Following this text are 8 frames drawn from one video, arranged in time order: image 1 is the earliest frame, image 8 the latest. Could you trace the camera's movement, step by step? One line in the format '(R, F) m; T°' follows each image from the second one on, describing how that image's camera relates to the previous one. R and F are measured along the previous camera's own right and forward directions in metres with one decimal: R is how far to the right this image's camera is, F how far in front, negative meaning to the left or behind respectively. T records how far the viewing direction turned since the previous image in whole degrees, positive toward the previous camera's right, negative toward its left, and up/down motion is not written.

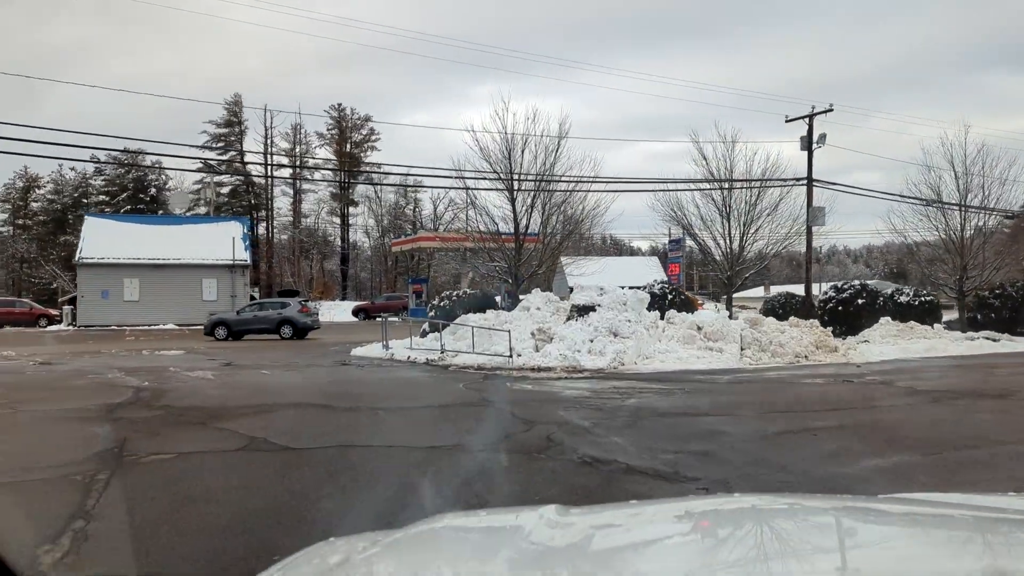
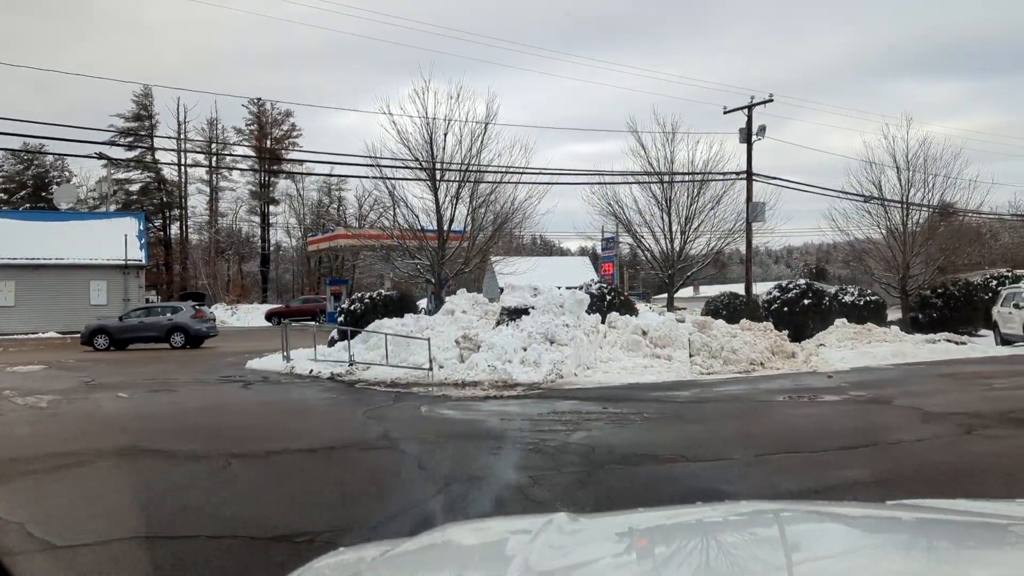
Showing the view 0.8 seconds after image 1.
(+0.2, +2.3) m; +5°
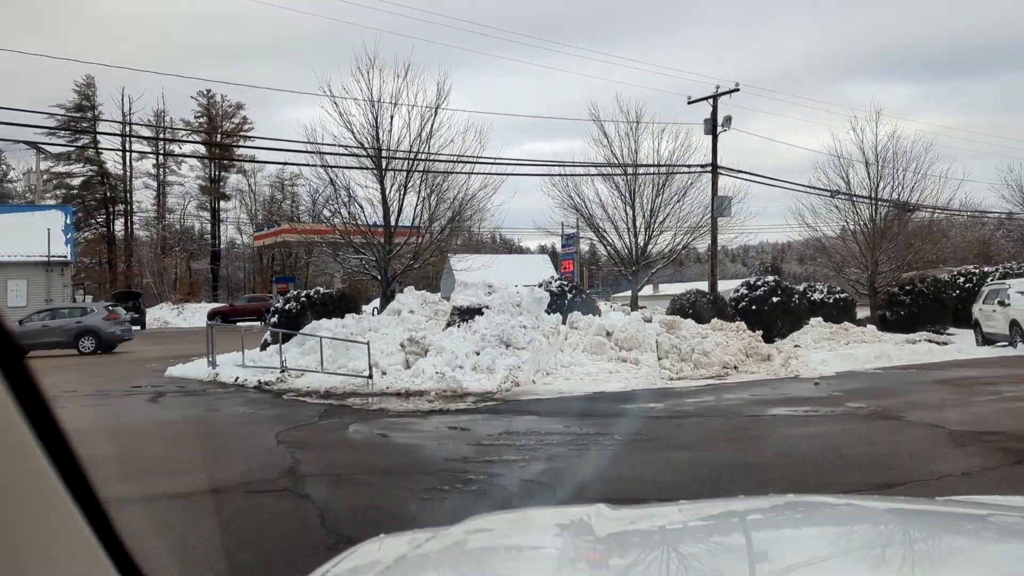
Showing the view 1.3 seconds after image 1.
(+0.1, +1.5) m; +3°
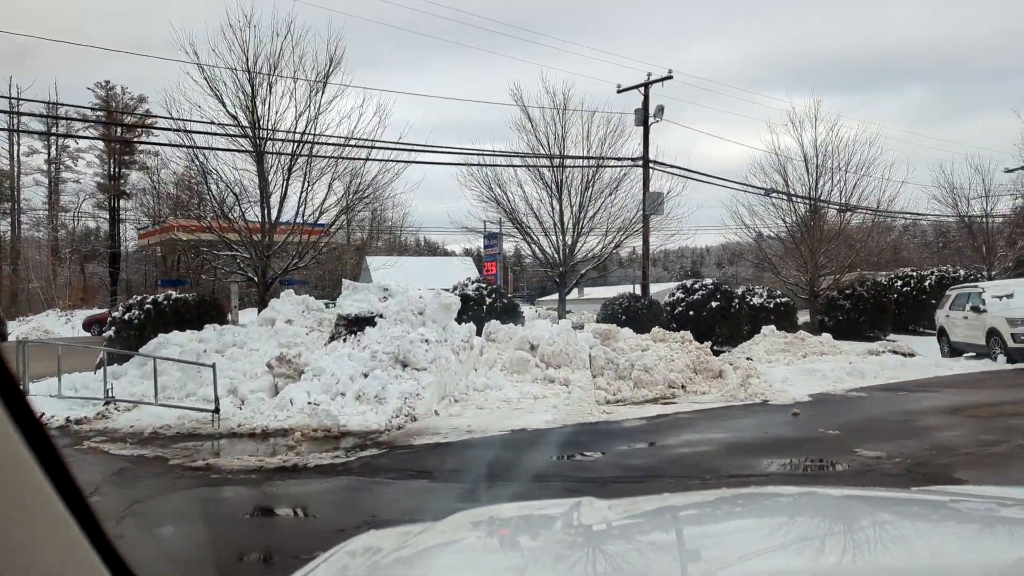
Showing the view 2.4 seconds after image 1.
(+0.4, +2.8) m; +5°
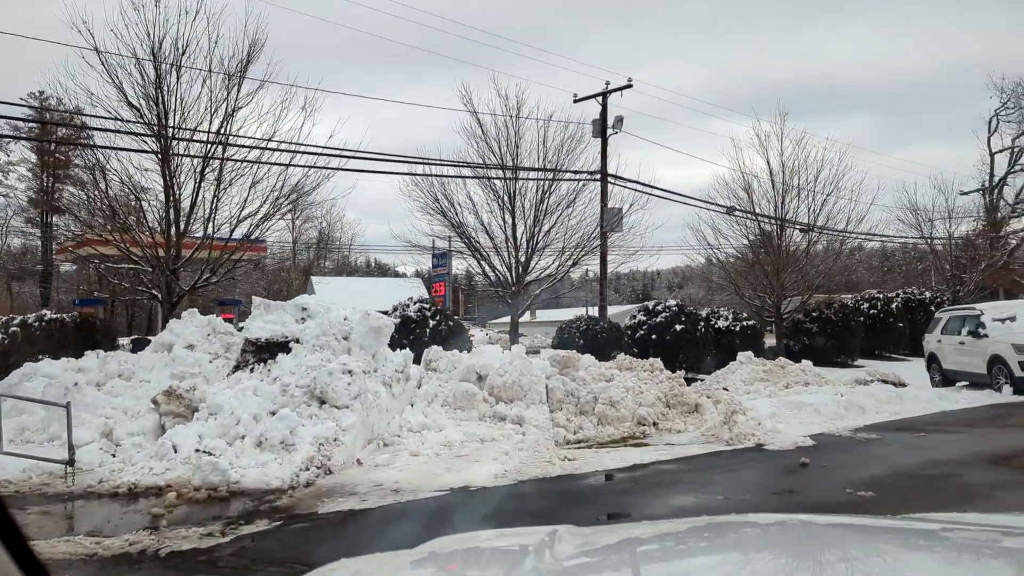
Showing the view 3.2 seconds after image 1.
(+0.1, +1.8) m; +3°
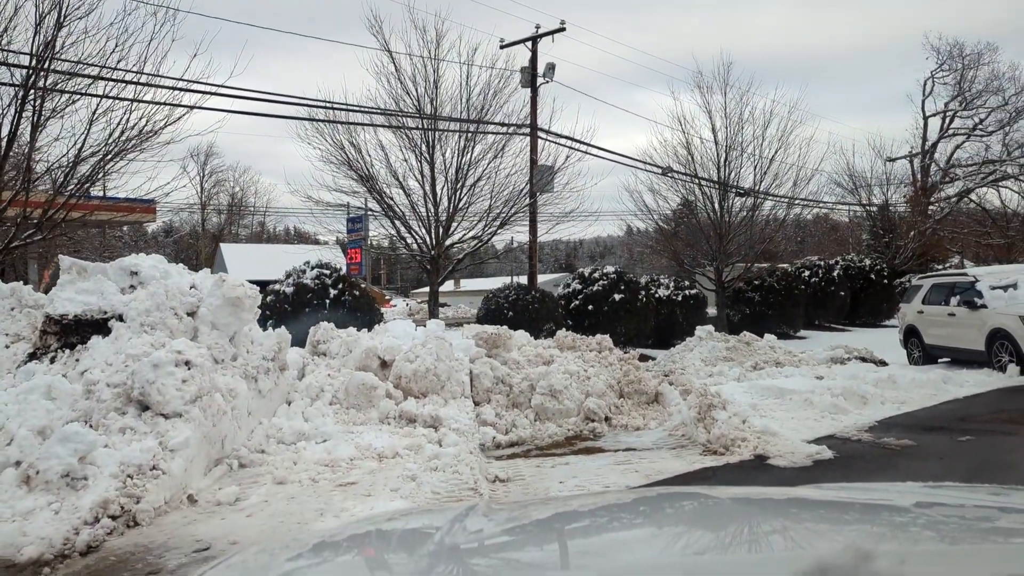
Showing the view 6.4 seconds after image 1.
(+0.1, +2.5) m; +5°
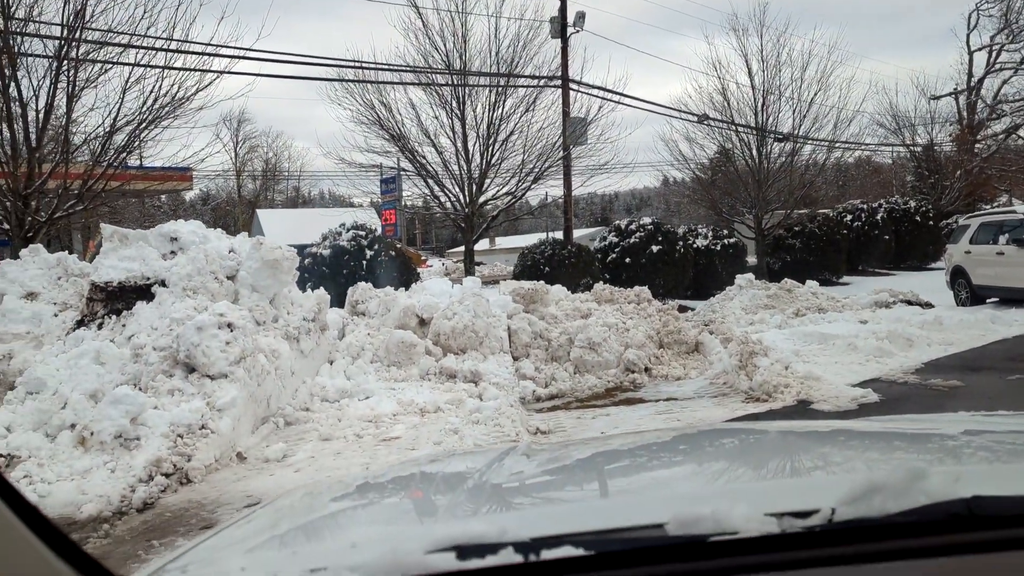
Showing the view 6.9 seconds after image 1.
(0.0, 0.0) m; -3°
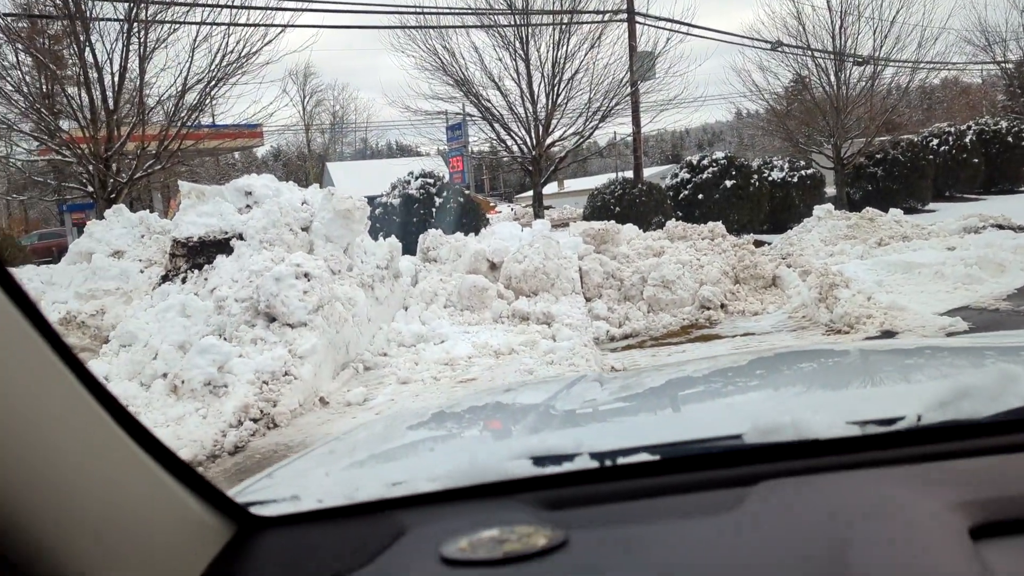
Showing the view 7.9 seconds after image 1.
(0.0, 0.0) m; -5°
